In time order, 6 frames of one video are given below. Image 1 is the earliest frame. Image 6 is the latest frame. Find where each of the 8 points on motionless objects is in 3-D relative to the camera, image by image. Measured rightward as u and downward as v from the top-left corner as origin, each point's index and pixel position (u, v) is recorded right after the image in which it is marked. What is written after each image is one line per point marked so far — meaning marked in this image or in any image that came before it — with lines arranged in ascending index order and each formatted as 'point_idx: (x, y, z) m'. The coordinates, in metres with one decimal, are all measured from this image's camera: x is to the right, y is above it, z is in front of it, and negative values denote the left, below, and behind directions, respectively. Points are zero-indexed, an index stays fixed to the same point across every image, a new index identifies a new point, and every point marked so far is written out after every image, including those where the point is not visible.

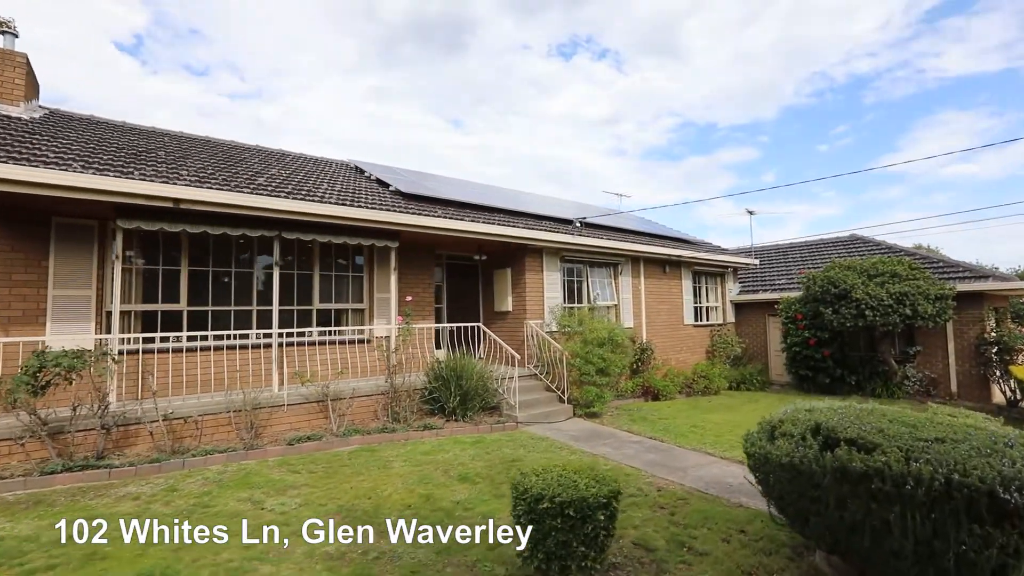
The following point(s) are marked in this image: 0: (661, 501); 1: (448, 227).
0: (+1.3, -1.9, +4.3) m
1: (-1.1, +1.0, +8.0) m
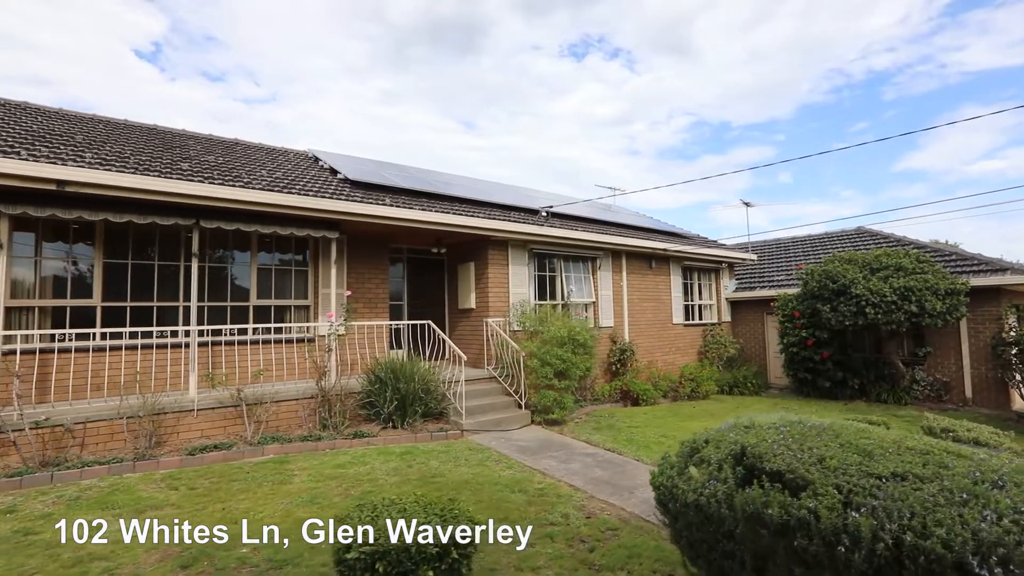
0: (+0.5, -1.8, +3.5) m
1: (-1.8, +1.1, +7.4) m
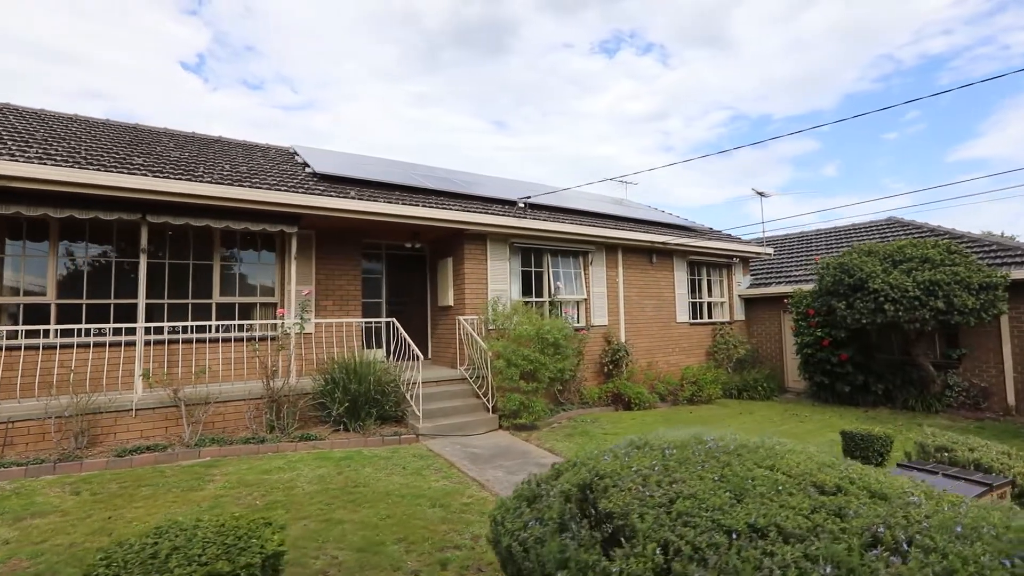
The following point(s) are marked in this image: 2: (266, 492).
0: (-0.2, -1.7, +3.0) m
1: (-2.2, +1.2, +7.1) m
2: (-2.1, -1.7, +4.1) m
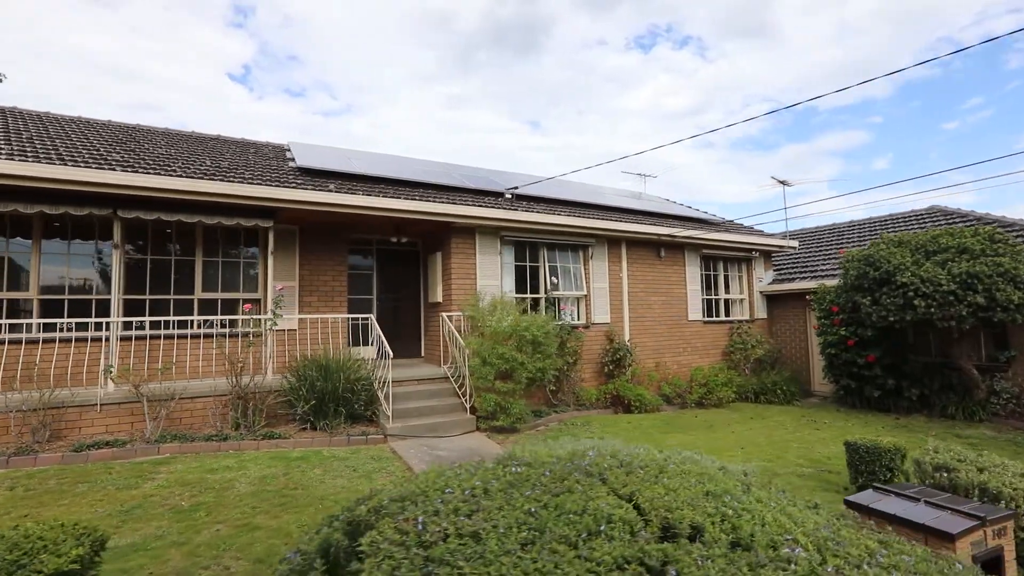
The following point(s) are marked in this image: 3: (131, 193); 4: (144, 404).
0: (-0.7, -1.7, +2.7) m
1: (-2.5, +1.3, +6.9) m
2: (-2.6, -1.7, +3.9) m
3: (-4.8, +1.2, +6.1) m
4: (-4.1, -1.3, +5.3) m
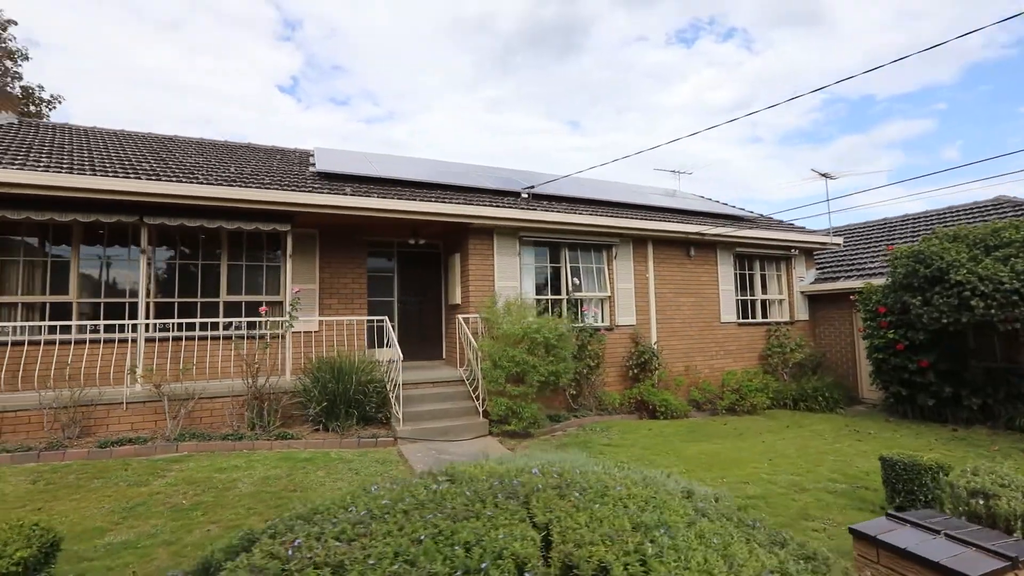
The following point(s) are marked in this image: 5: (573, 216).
0: (-0.8, -1.7, +2.6) m
1: (-2.2, +1.2, +6.9) m
2: (-2.6, -1.7, +3.9) m
3: (-4.7, +1.2, +6.3) m
4: (-4.0, -1.3, +5.5) m
5: (+1.0, +1.2, +8.0) m
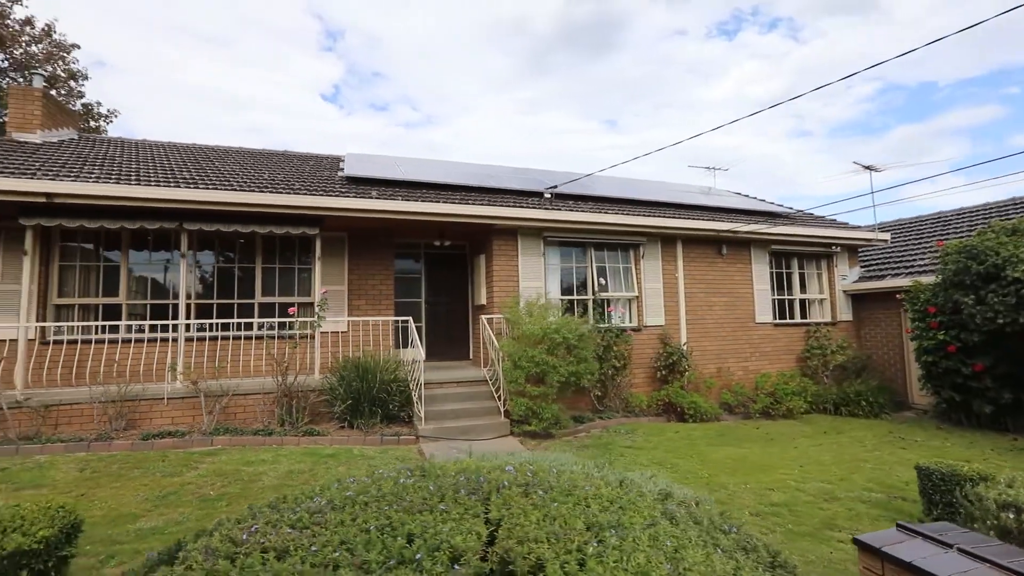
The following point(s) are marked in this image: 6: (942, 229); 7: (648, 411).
0: (-0.8, -1.7, +2.7) m
1: (-1.9, +1.2, +7.1) m
2: (-2.5, -1.7, +4.1) m
3: (-4.4, +1.2, +6.7) m
4: (-3.8, -1.4, +5.8) m
5: (+1.4, +1.2, +7.9) m
6: (+9.3, +1.3, +10.2) m
7: (+2.2, -2.0, +7.7) m
